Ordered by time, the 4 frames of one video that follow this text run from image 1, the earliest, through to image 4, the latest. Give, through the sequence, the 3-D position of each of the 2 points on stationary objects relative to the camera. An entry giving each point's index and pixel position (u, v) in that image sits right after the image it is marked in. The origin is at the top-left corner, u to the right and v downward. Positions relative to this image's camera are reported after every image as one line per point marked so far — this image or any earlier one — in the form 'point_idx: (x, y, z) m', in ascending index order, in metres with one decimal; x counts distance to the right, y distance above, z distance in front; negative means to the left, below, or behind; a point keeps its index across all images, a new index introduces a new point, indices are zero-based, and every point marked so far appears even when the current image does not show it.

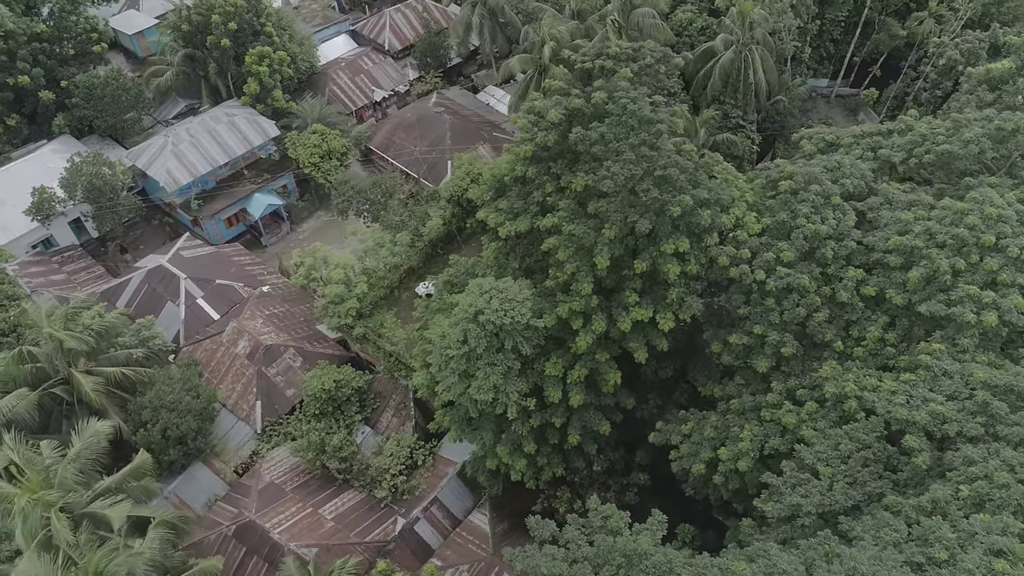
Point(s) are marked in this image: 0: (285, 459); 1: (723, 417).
0: (-6.1, -4.6, +19.5) m
1: (+3.9, -2.3, +13.3) m
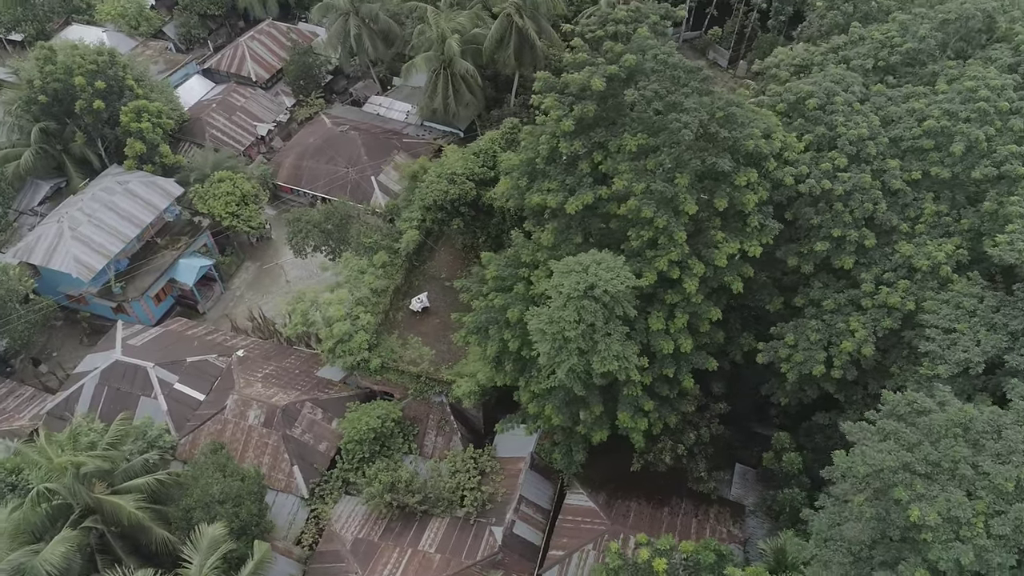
0: (-4.0, -5.7, +18.3) m
1: (+6.2, -0.6, +14.6) m
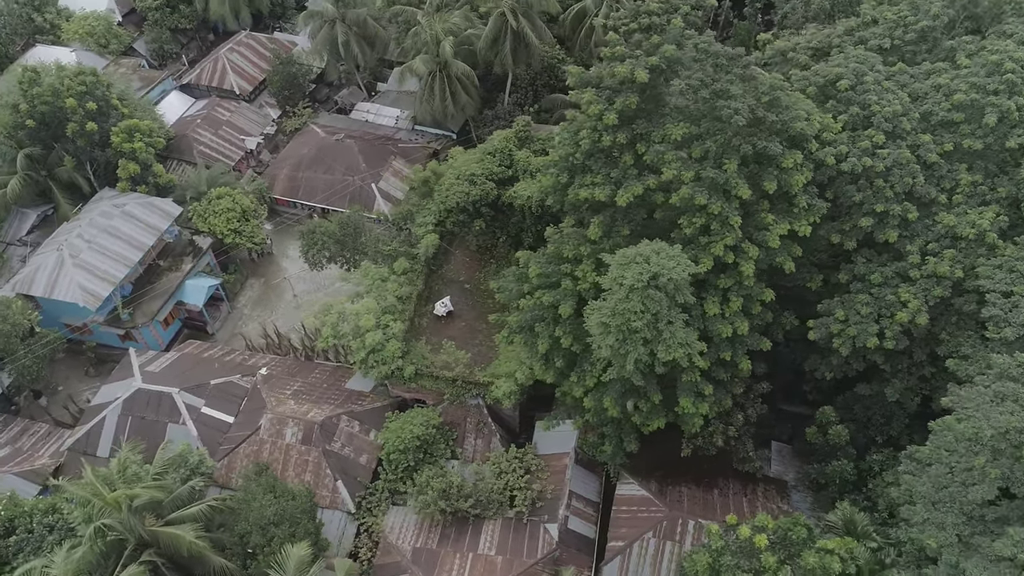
0: (-2.7, -5.9, +18.1) m
1: (+7.4, -0.1, +15.0) m
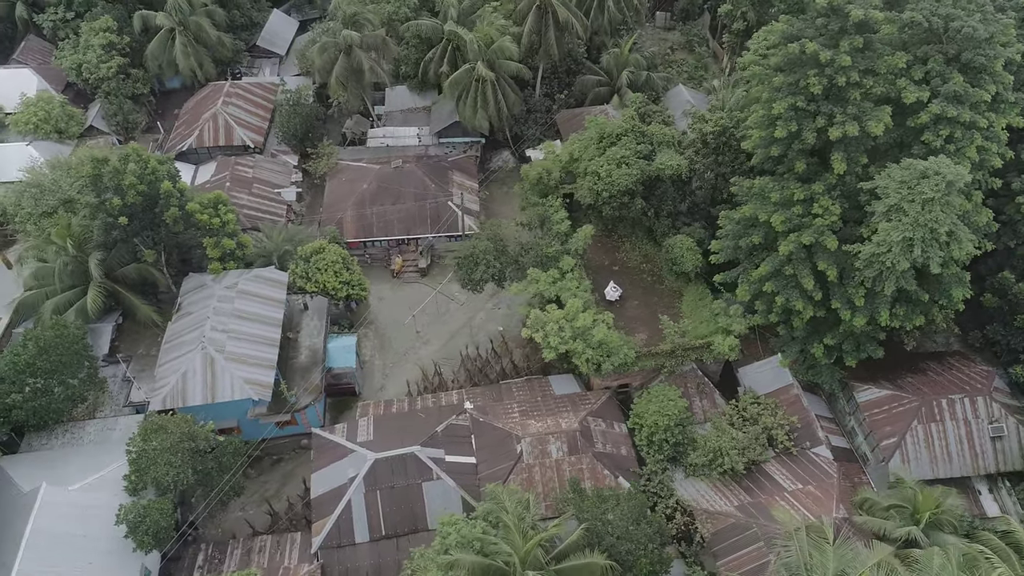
0: (+4.9, -5.2, +18.7) m
1: (+13.5, +3.1, +17.9) m
